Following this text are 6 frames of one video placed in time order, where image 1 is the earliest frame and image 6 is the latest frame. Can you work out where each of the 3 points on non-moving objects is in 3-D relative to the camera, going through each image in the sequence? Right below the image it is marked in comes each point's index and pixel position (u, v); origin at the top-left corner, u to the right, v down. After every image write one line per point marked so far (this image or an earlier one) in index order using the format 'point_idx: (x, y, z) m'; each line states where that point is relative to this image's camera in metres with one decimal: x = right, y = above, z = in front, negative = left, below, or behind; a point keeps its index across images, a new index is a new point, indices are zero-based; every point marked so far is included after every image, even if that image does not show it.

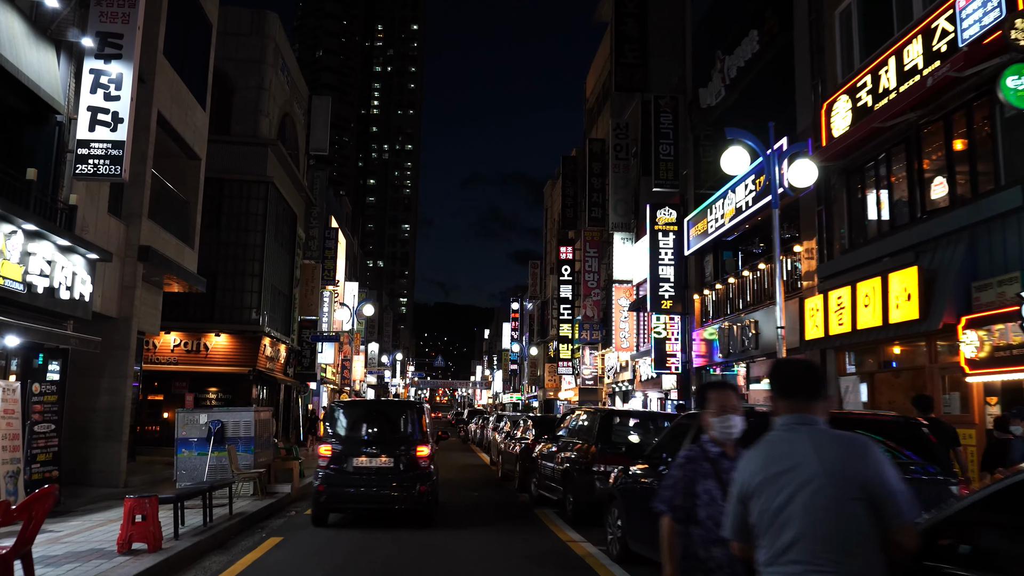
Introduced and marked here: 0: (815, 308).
0: (+5.6, -0.3, +15.8) m
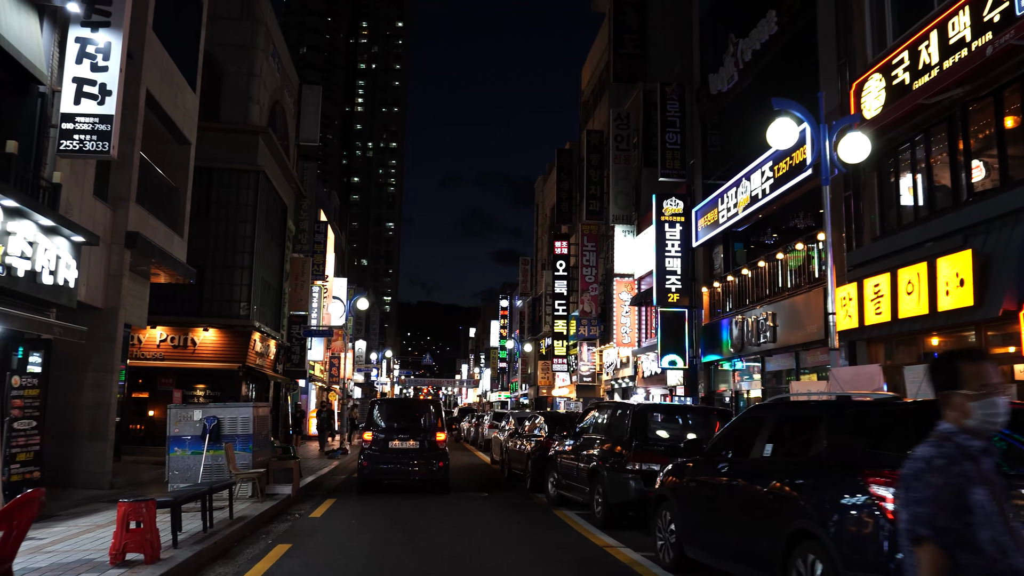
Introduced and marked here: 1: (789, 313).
0: (+5.9, -0.1, +15.0) m
1: (+6.1, -0.6, +18.9) m
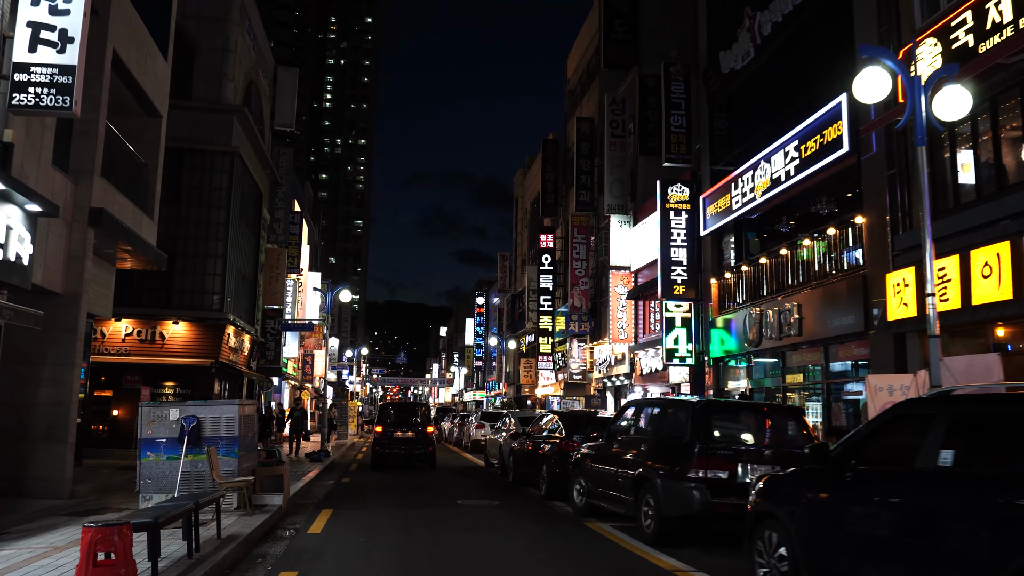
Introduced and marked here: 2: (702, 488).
0: (+6.1, +0.1, +13.6) m
1: (+6.2, -0.4, +17.5) m
2: (+1.9, -2.0, +8.9) m
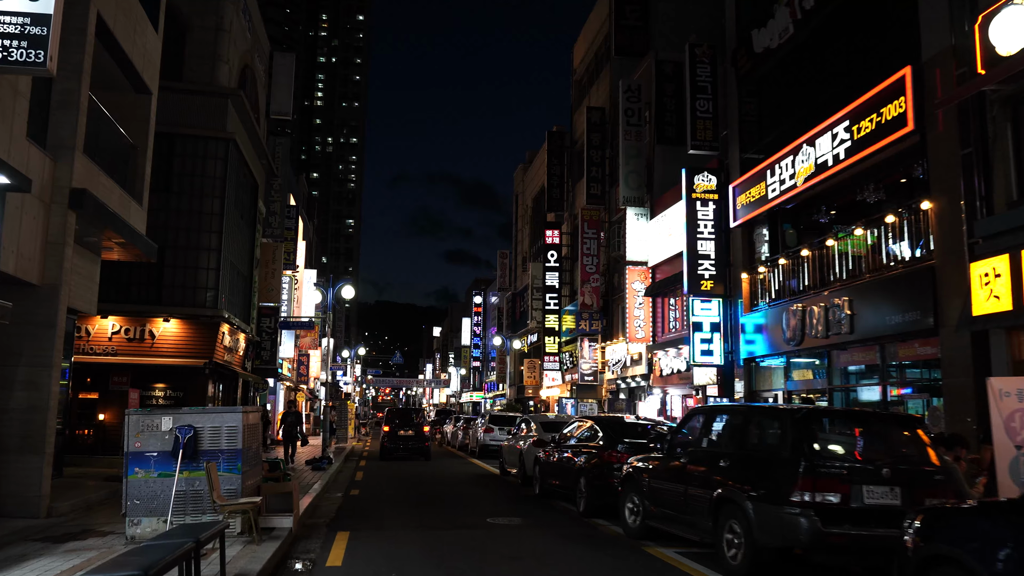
0: (+6.6, +0.2, +12.1) m
1: (+6.7, -0.2, +16.0) m
2: (+2.5, -1.9, +7.3) m
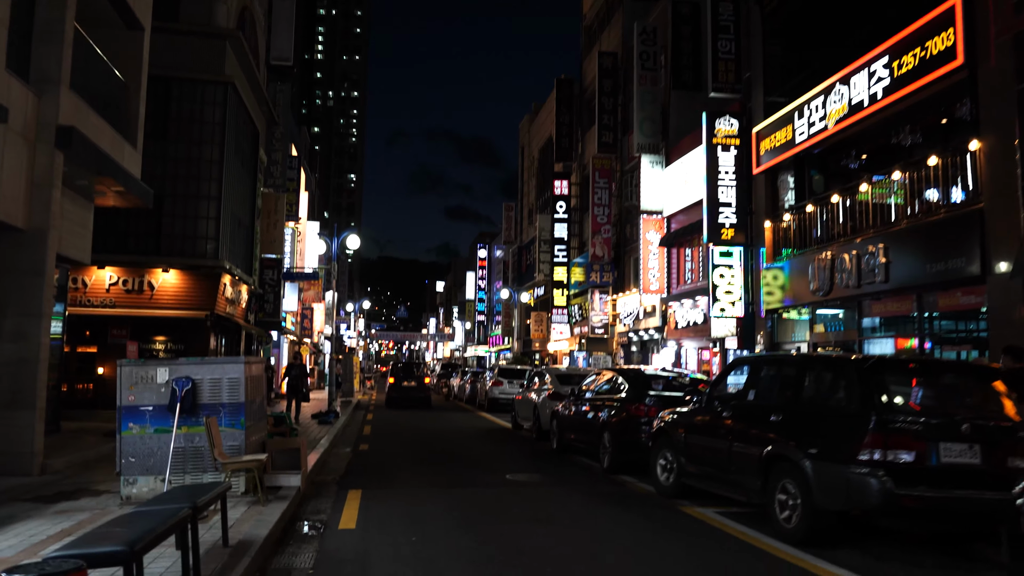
0: (+6.9, +0.9, +11.2) m
1: (+7.0, +0.7, +15.1) m
2: (+2.8, -1.4, +6.5) m
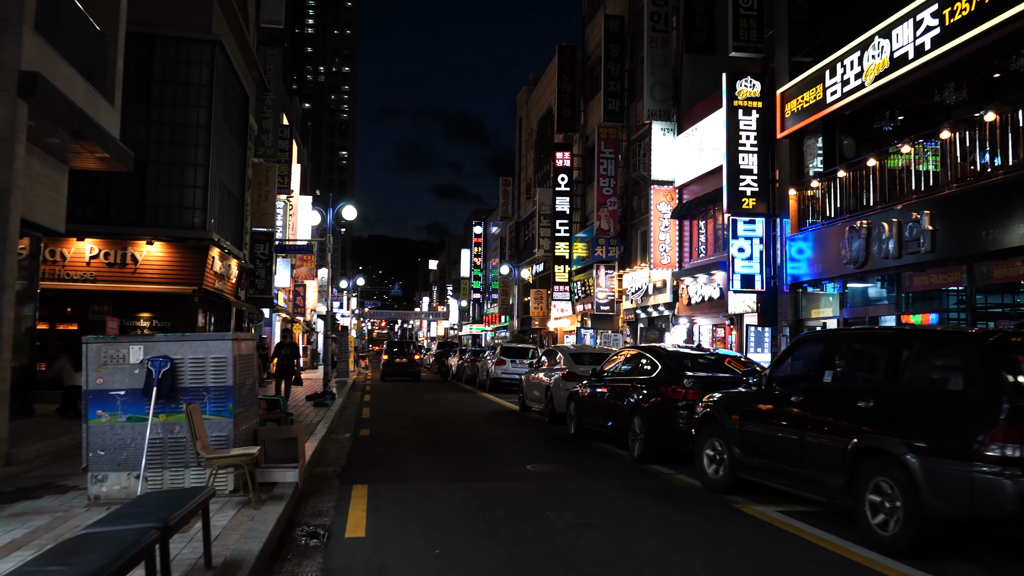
0: (+7.2, +1.3, +10.0) m
1: (+7.2, +1.2, +13.9) m
2: (+3.1, -1.2, +5.3) m
